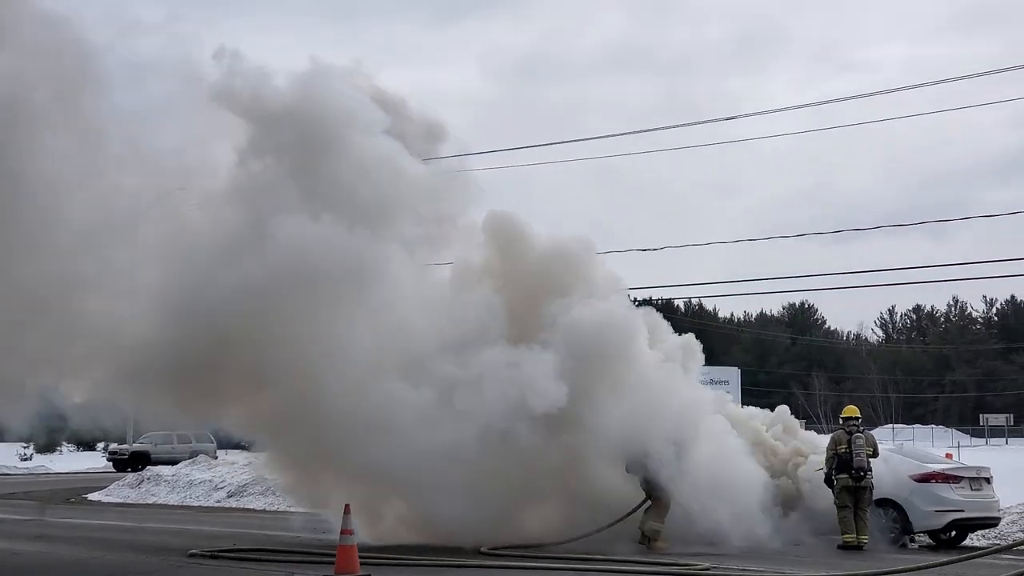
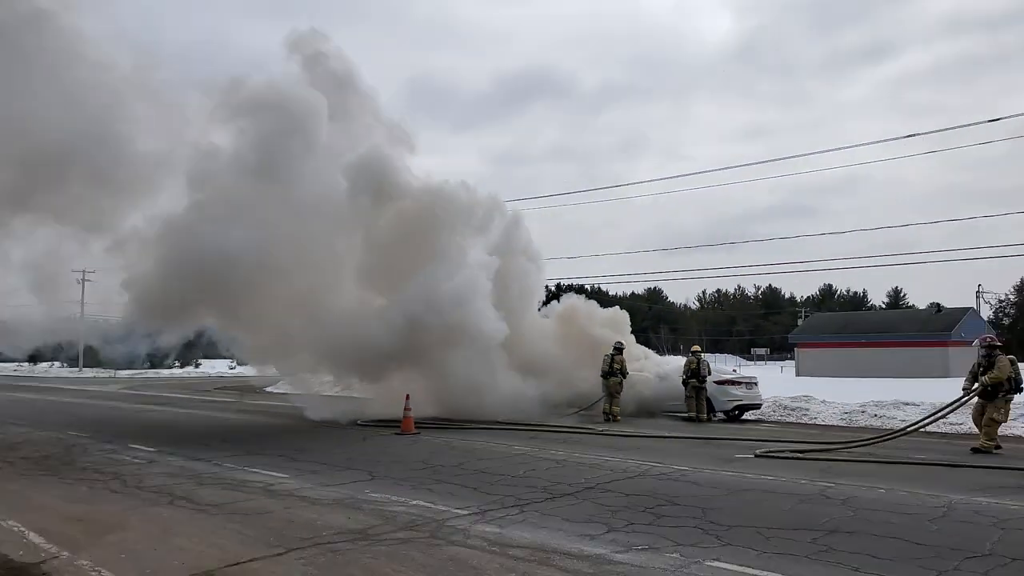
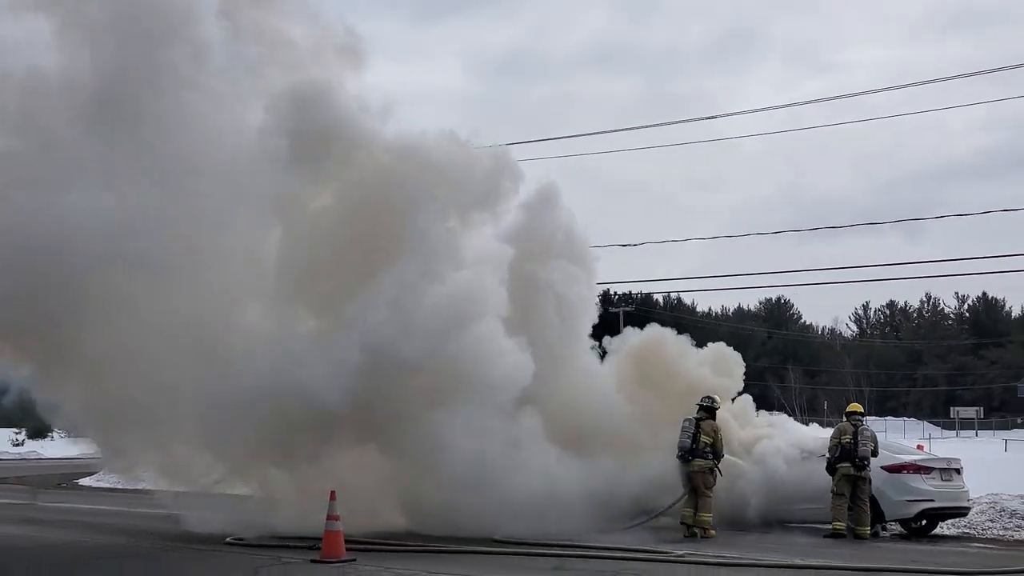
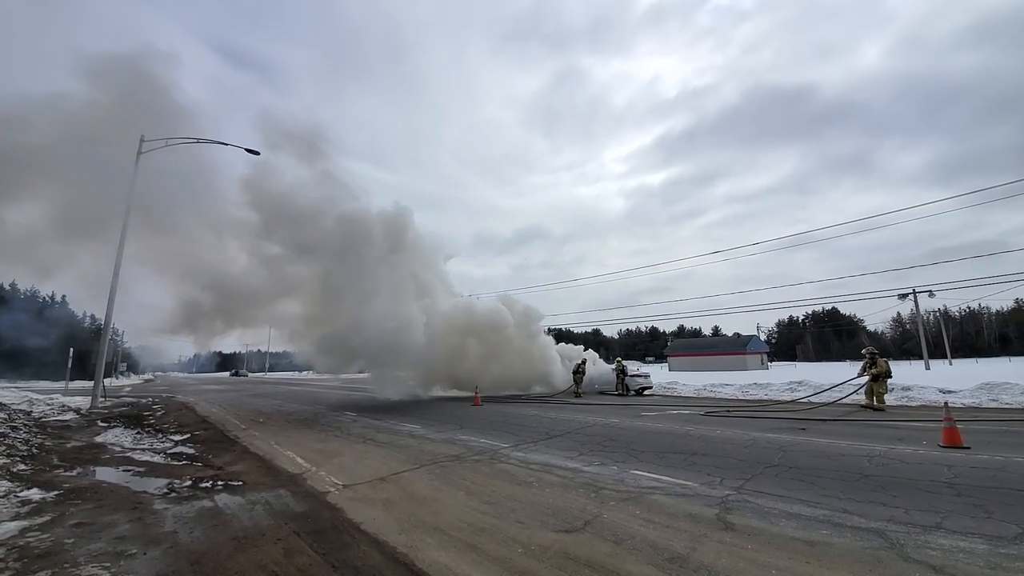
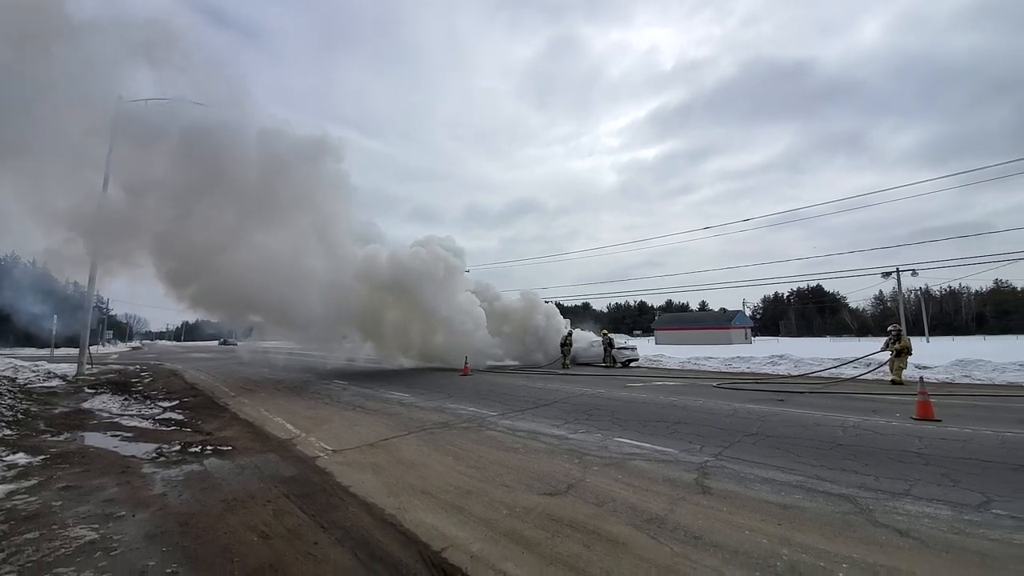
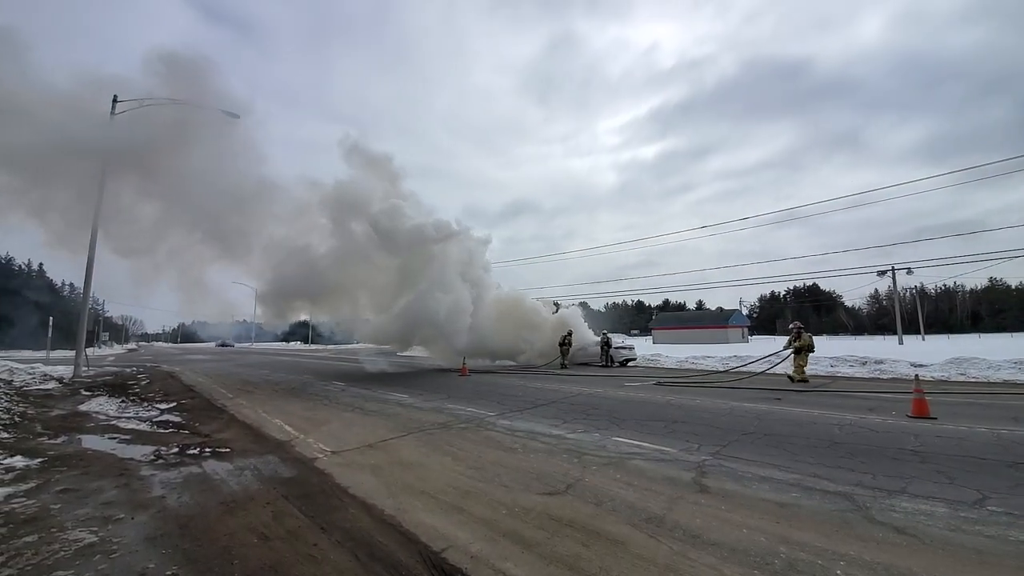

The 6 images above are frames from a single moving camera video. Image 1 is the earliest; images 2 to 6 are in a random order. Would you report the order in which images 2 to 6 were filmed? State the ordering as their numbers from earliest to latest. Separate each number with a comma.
3, 2, 6, 4, 5
